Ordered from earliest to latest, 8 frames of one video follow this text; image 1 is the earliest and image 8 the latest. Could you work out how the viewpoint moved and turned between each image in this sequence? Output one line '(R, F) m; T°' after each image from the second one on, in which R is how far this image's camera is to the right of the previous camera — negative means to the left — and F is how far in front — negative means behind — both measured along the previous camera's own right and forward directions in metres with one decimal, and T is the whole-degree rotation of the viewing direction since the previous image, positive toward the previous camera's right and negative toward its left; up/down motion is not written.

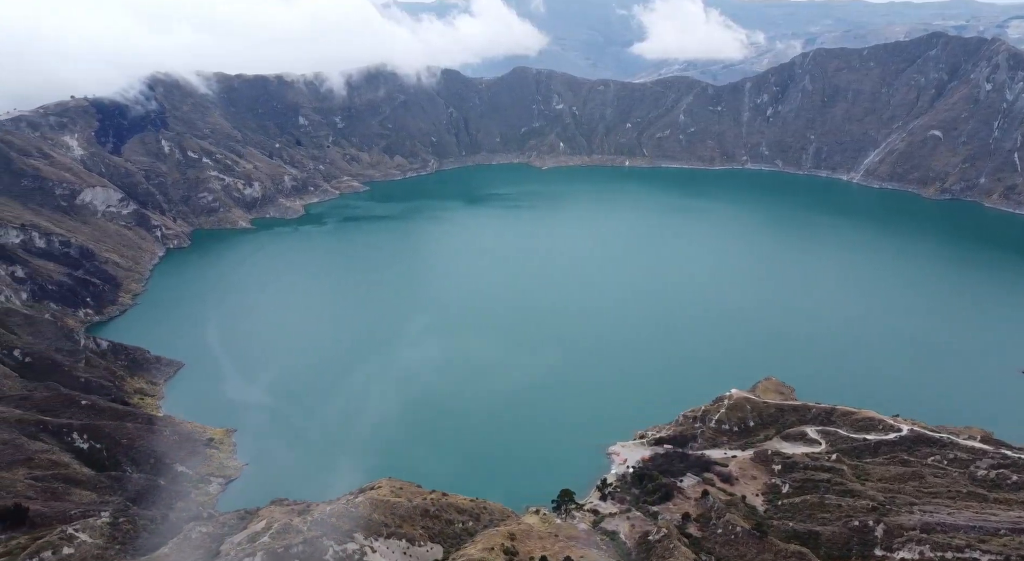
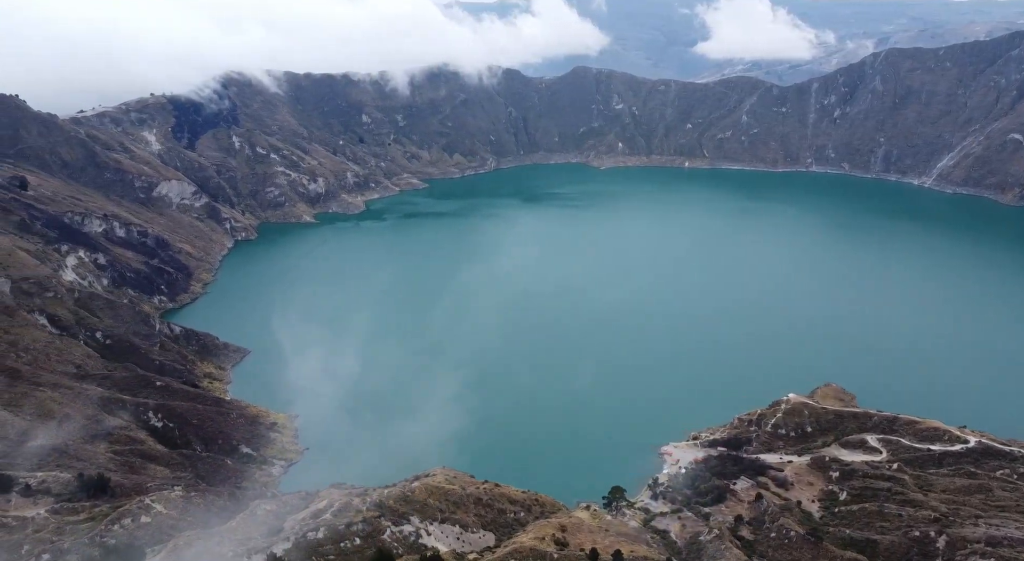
(-0.1, -1.6) m; -4°
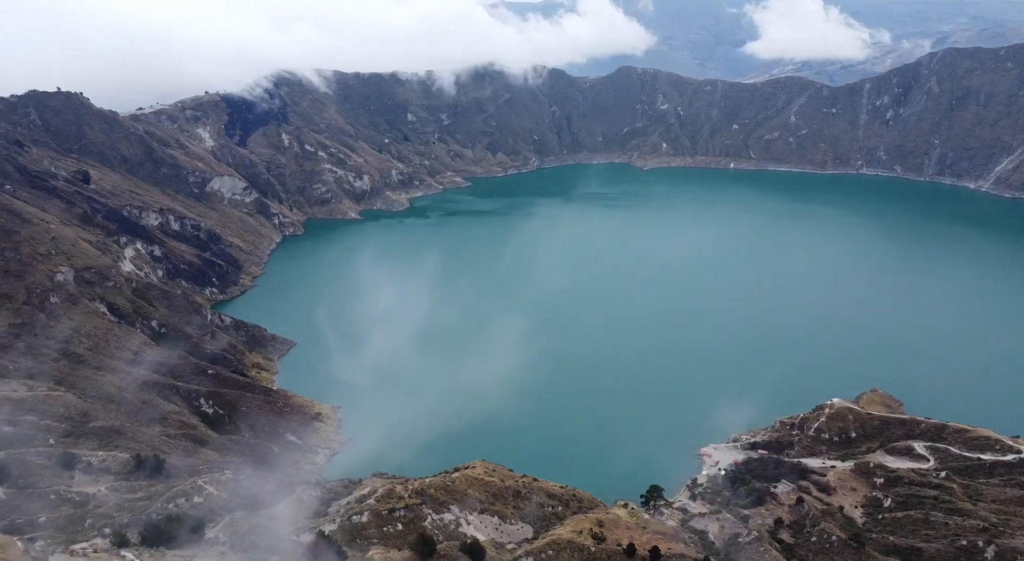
(0.0, -1.2) m; -3°
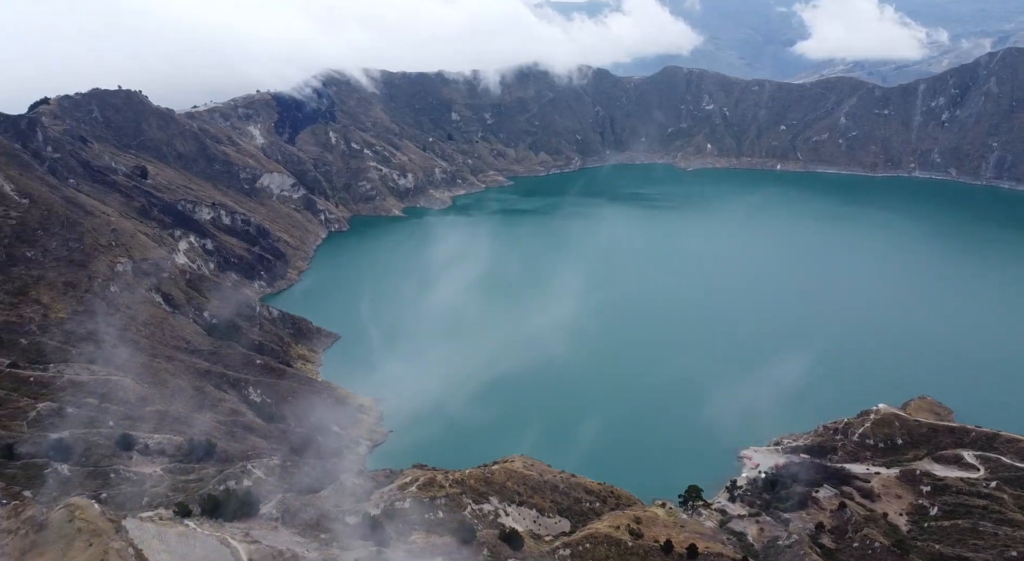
(-0.1, -1.1) m; -3°
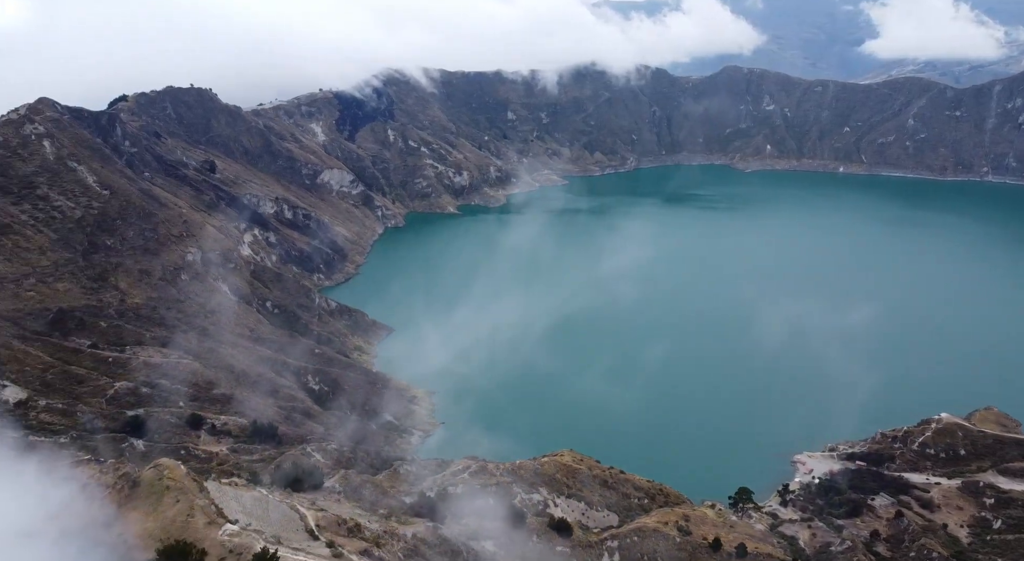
(-0.1, -1.4) m; -4°
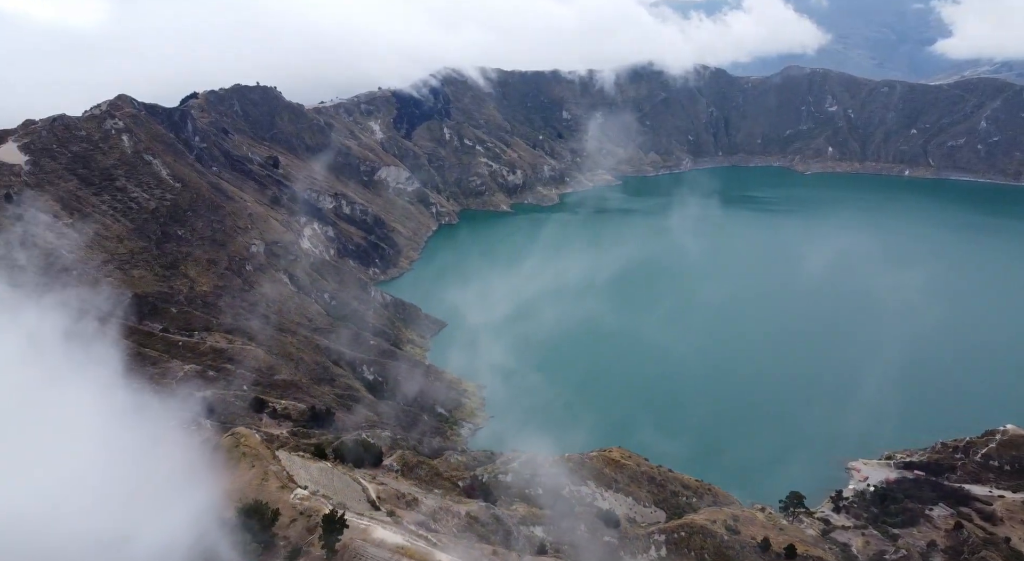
(-0.1, -1.3) m; -4°
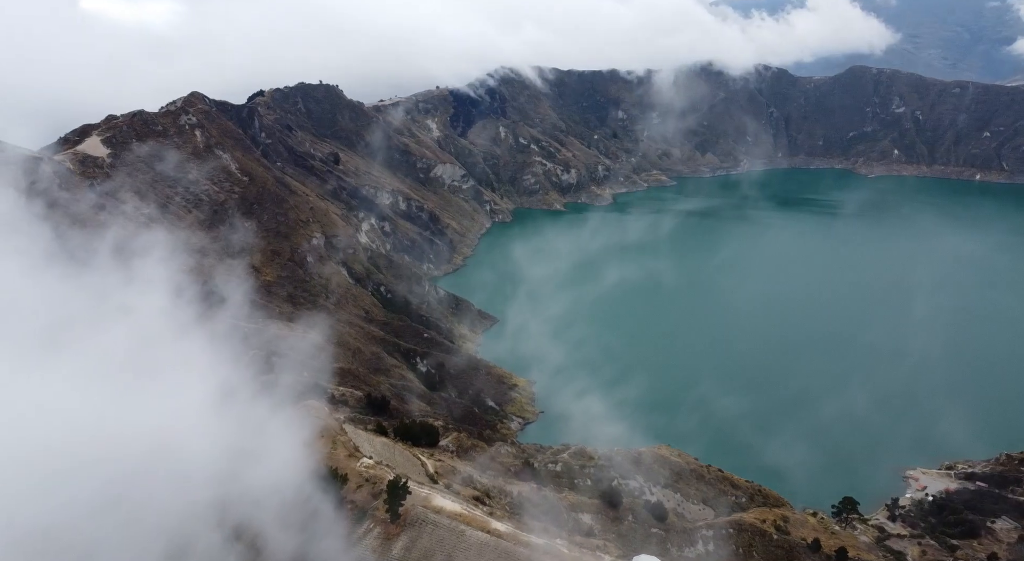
(-0.1, -1.5) m; -4°
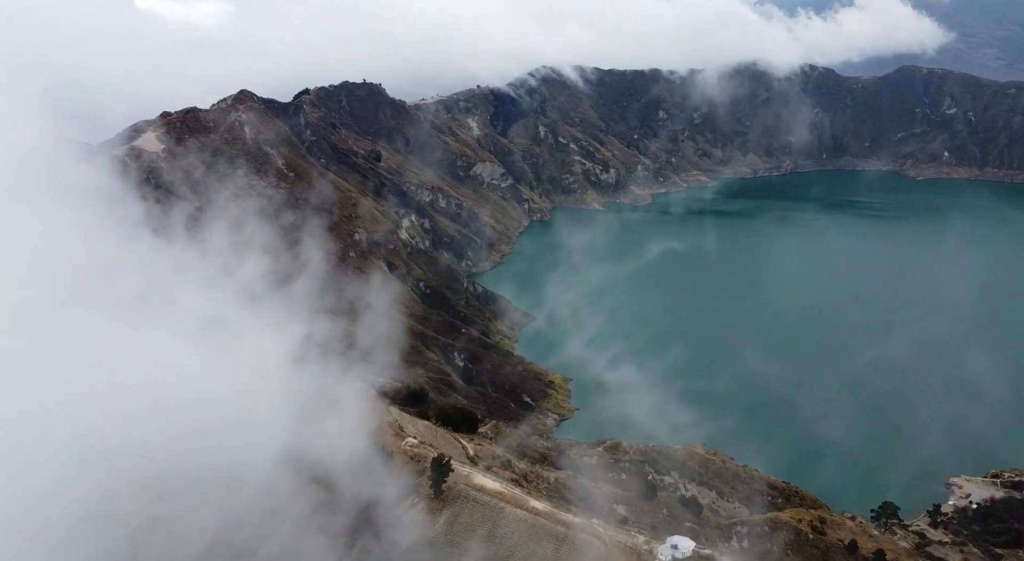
(-0.2, -1.2) m; -3°
